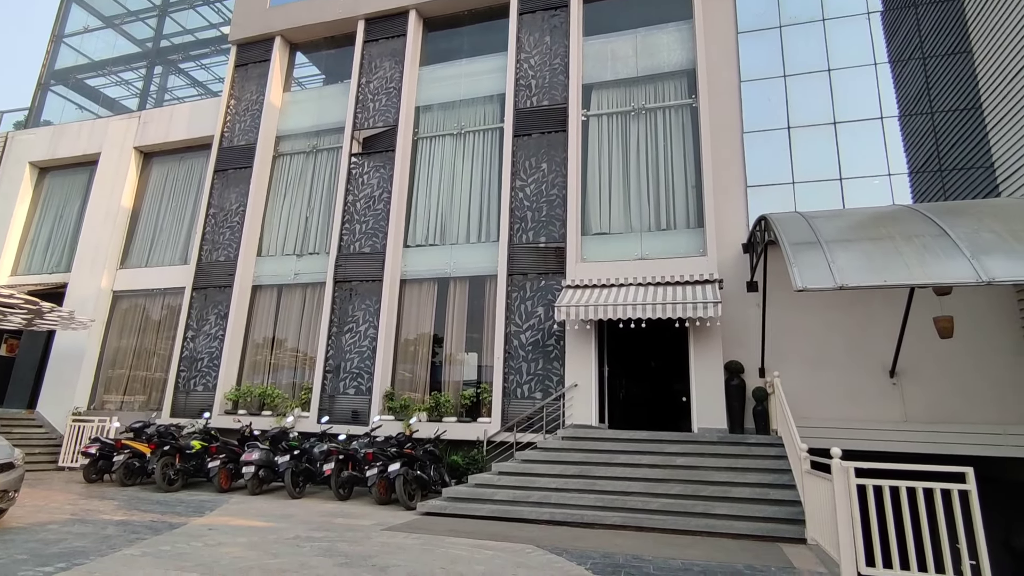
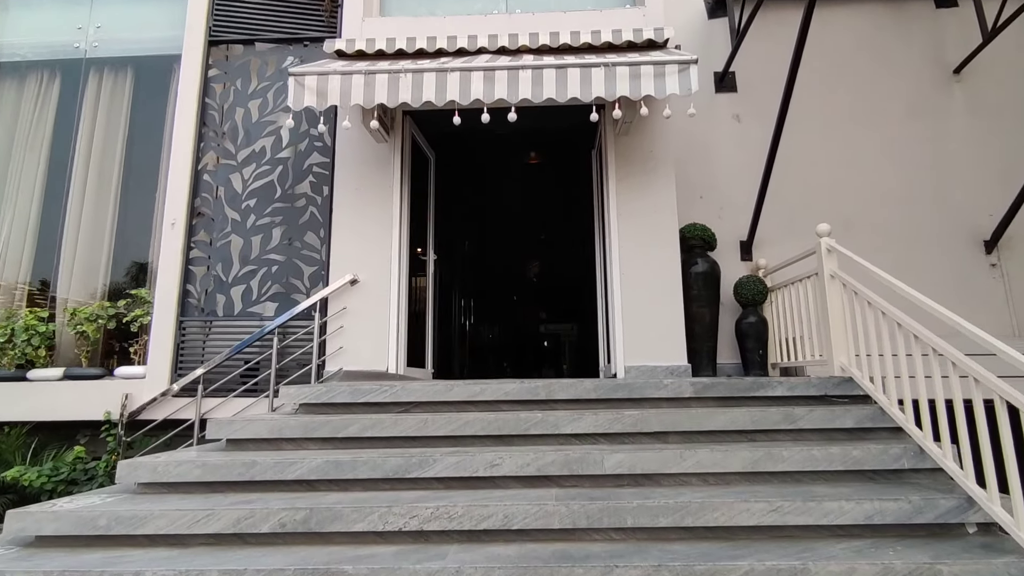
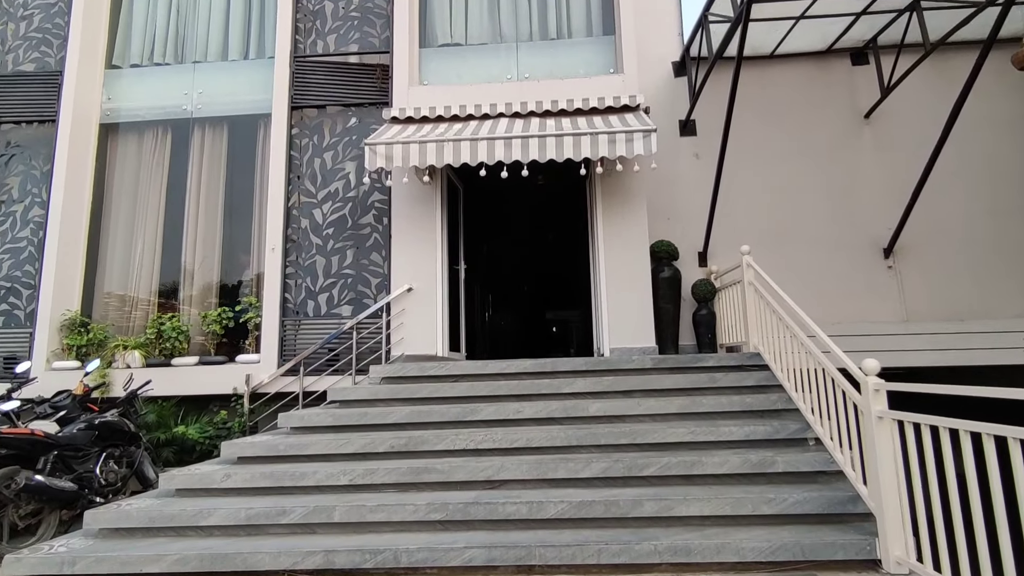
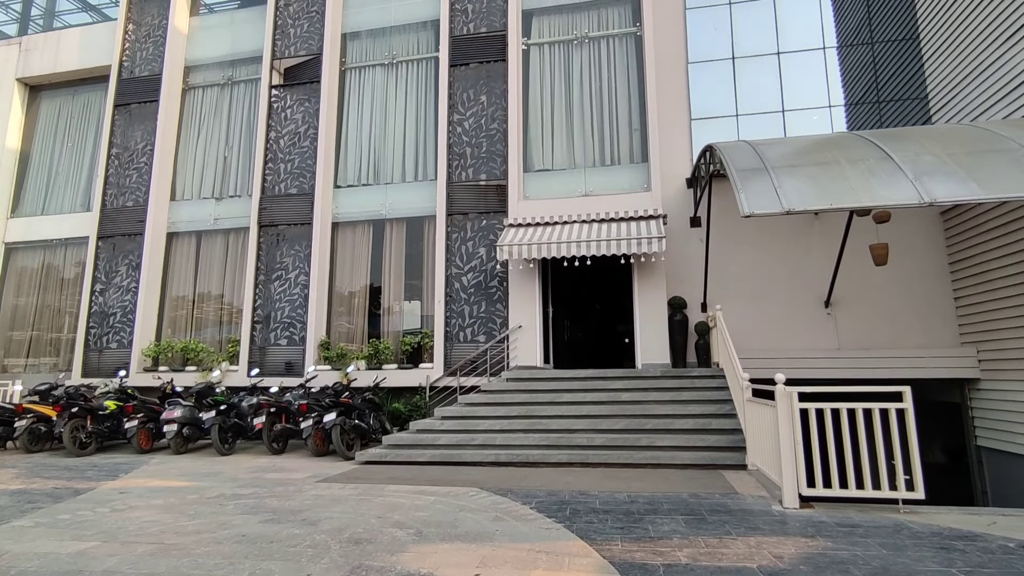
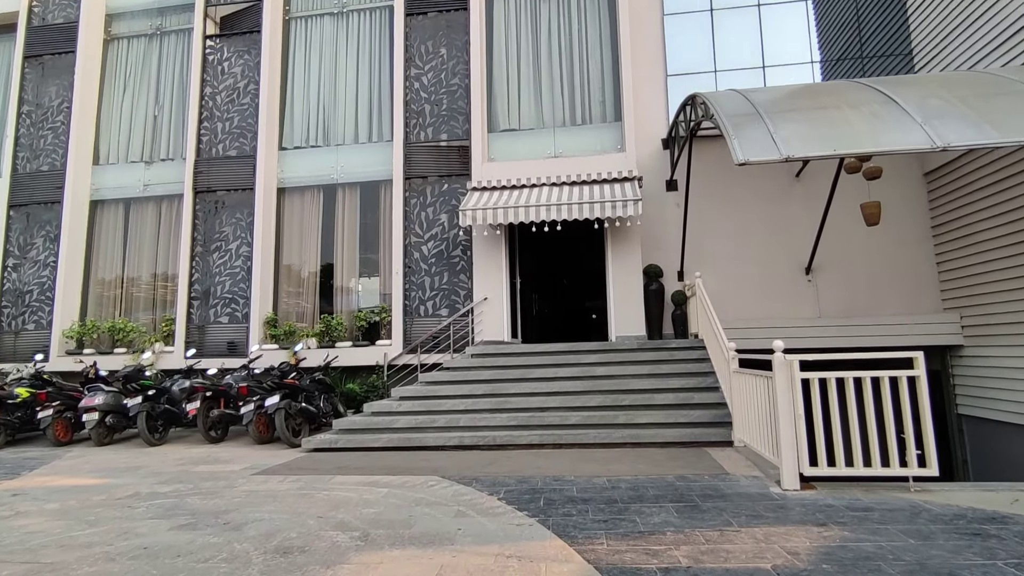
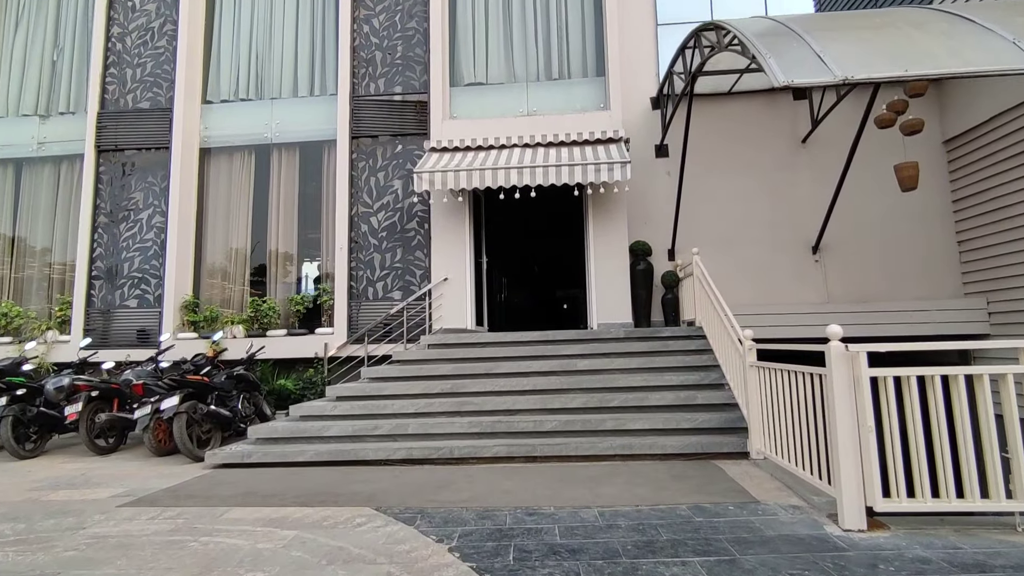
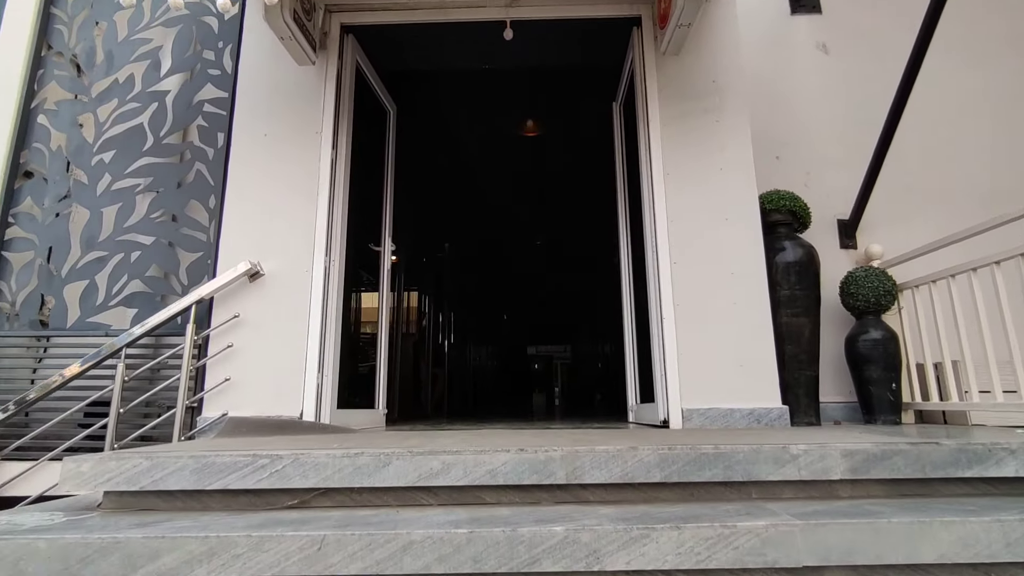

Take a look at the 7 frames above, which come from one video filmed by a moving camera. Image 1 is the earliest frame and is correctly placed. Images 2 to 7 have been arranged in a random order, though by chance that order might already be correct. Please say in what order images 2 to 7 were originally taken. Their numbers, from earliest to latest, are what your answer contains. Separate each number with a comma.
4, 5, 6, 3, 2, 7
